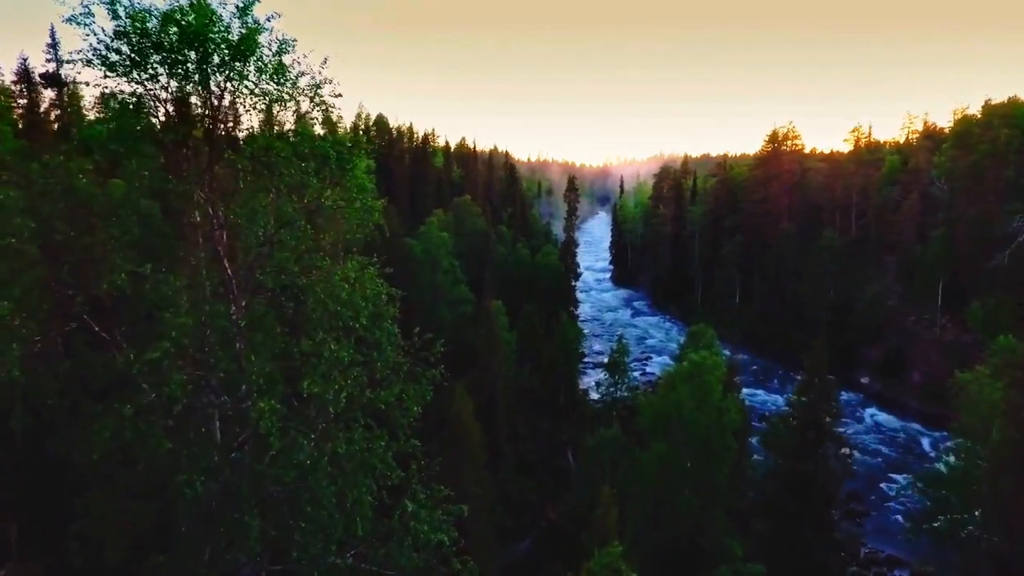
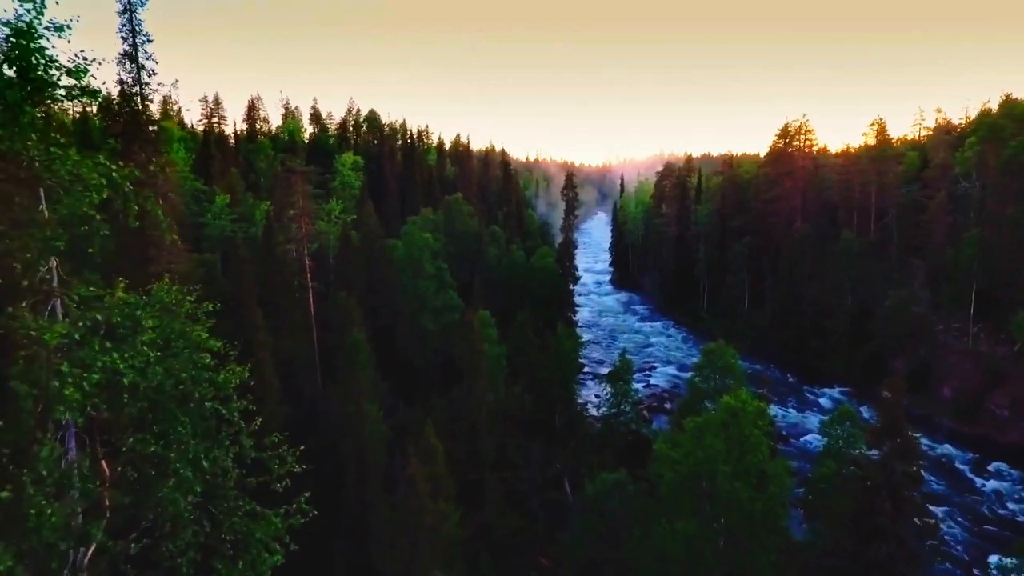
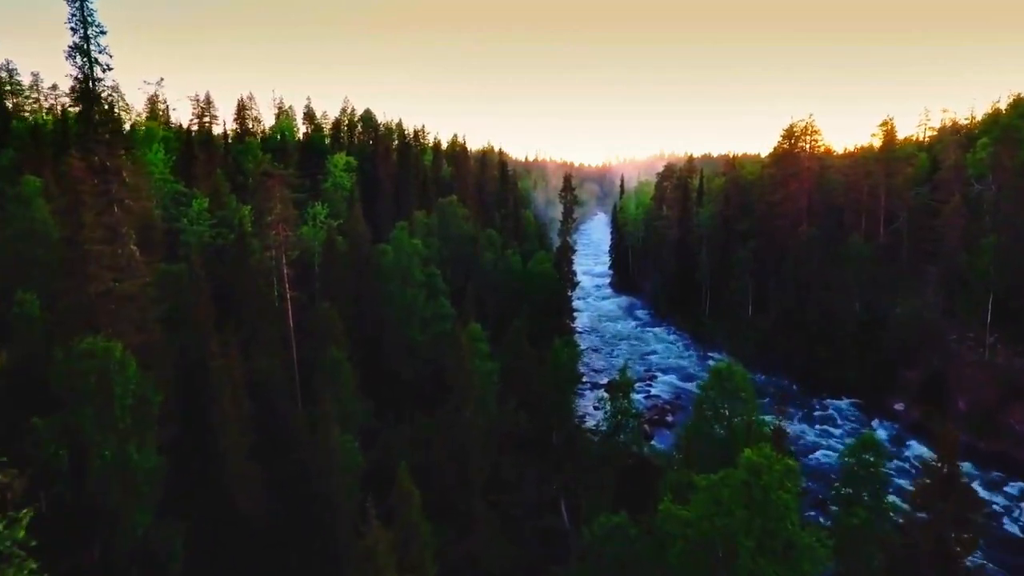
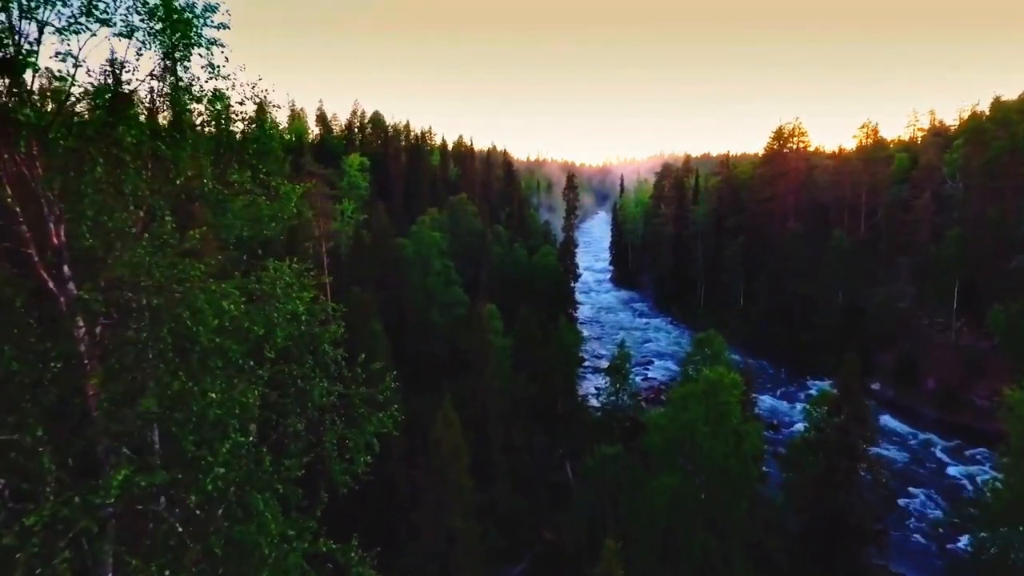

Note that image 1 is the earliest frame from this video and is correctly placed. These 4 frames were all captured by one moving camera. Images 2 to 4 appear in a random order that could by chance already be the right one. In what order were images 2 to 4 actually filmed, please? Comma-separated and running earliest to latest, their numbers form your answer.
4, 2, 3
